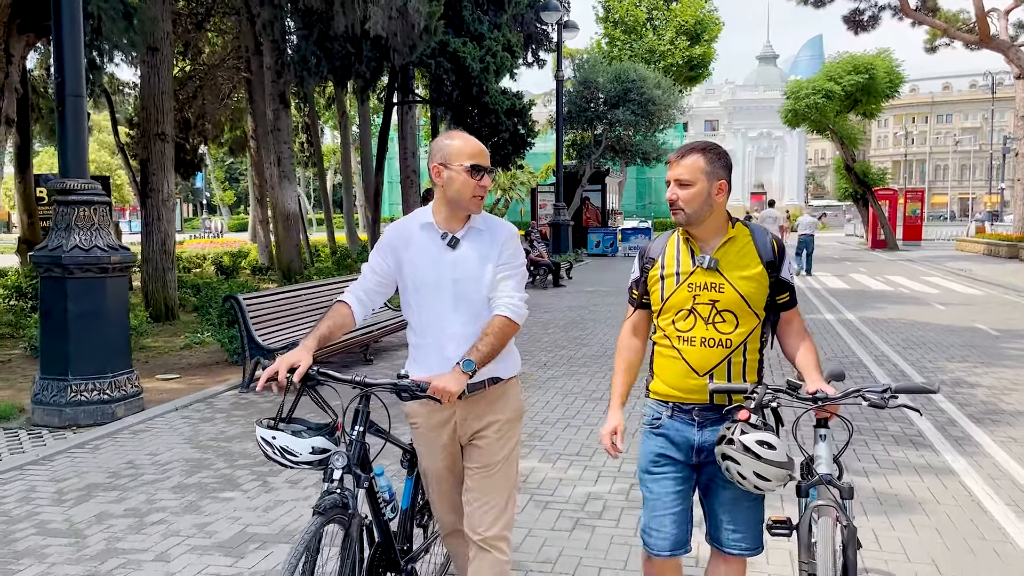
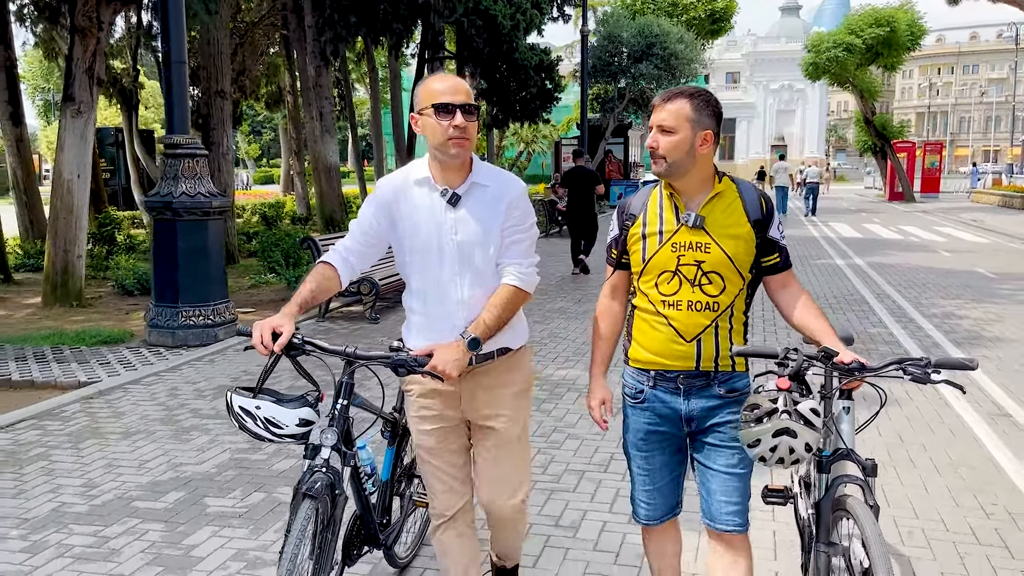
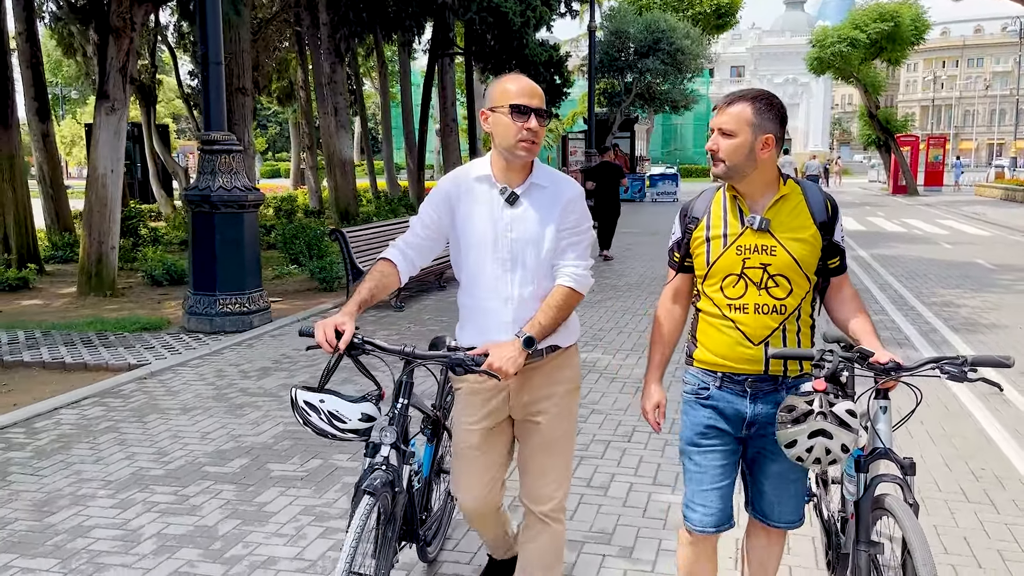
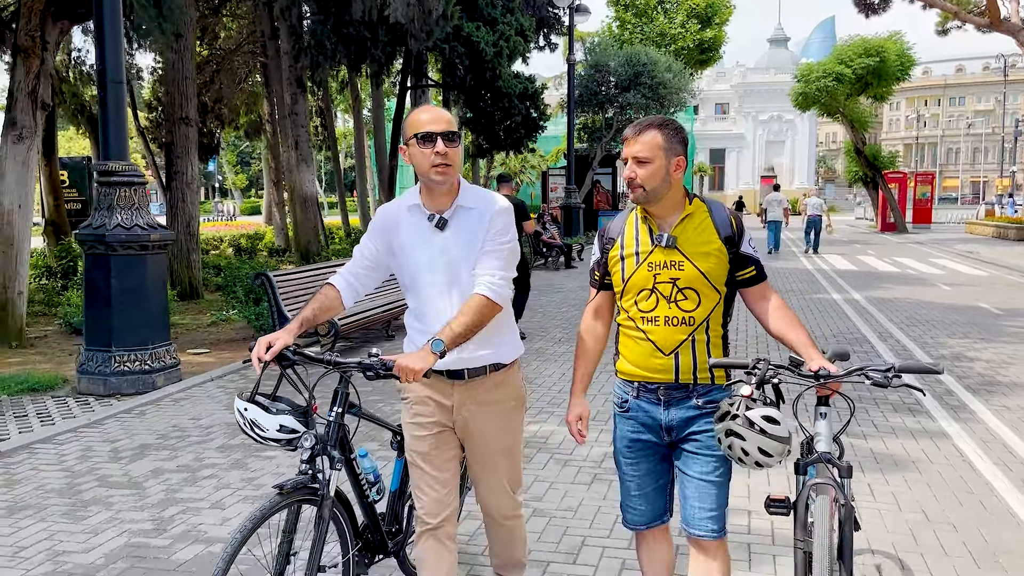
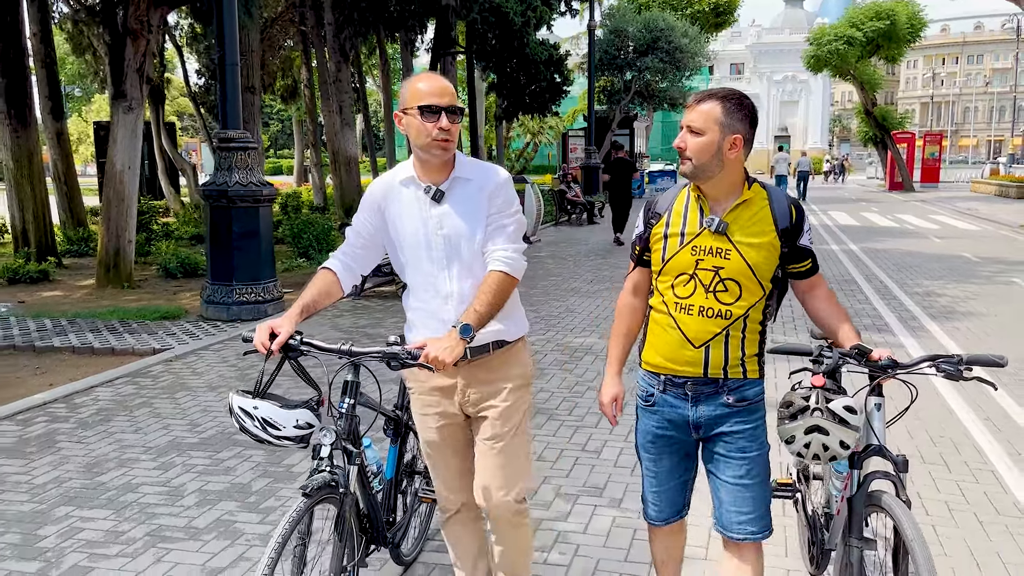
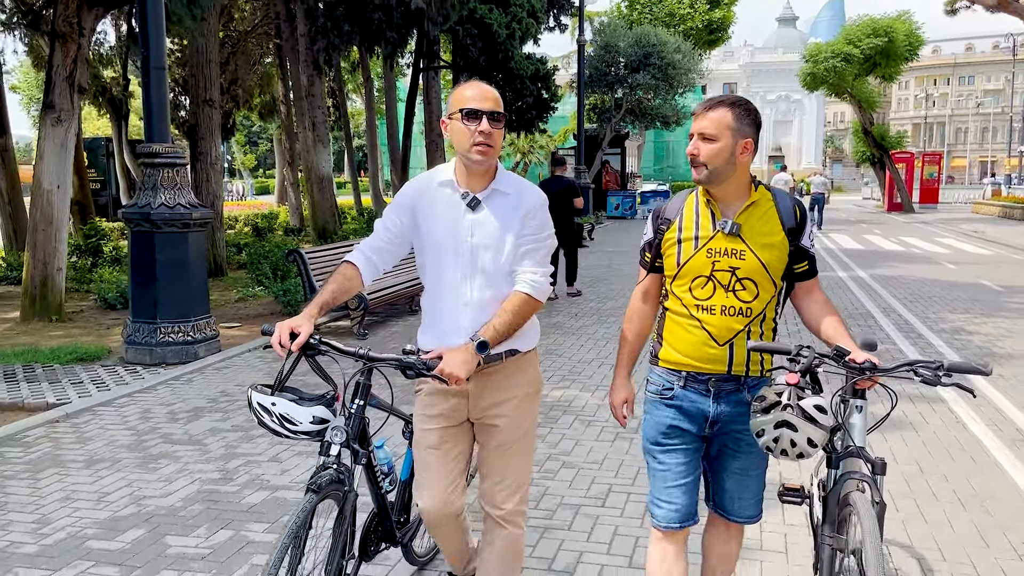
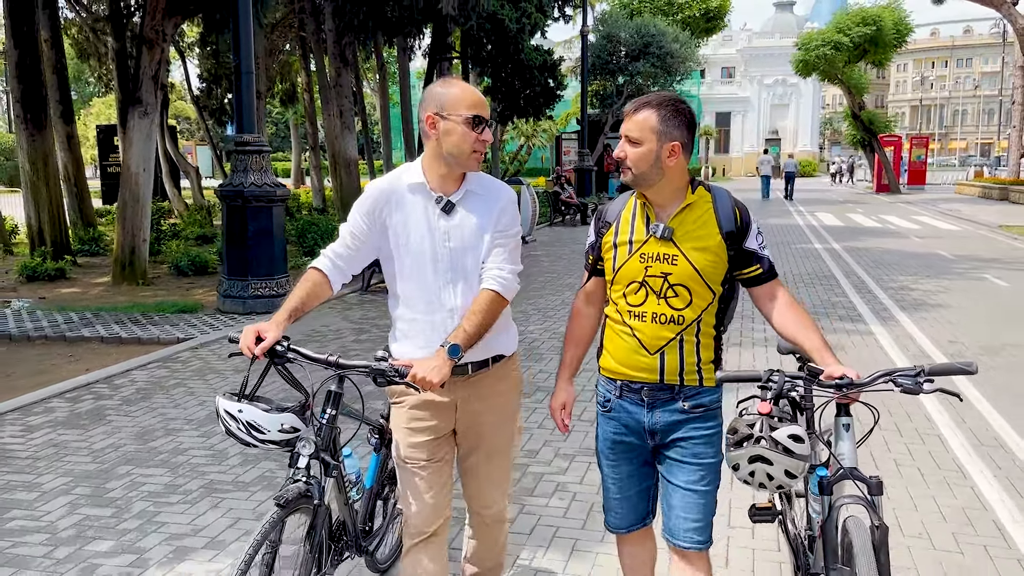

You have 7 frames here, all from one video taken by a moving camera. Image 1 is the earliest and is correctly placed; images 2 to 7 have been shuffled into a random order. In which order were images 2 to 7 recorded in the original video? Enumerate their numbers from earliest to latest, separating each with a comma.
4, 6, 2, 3, 5, 7
